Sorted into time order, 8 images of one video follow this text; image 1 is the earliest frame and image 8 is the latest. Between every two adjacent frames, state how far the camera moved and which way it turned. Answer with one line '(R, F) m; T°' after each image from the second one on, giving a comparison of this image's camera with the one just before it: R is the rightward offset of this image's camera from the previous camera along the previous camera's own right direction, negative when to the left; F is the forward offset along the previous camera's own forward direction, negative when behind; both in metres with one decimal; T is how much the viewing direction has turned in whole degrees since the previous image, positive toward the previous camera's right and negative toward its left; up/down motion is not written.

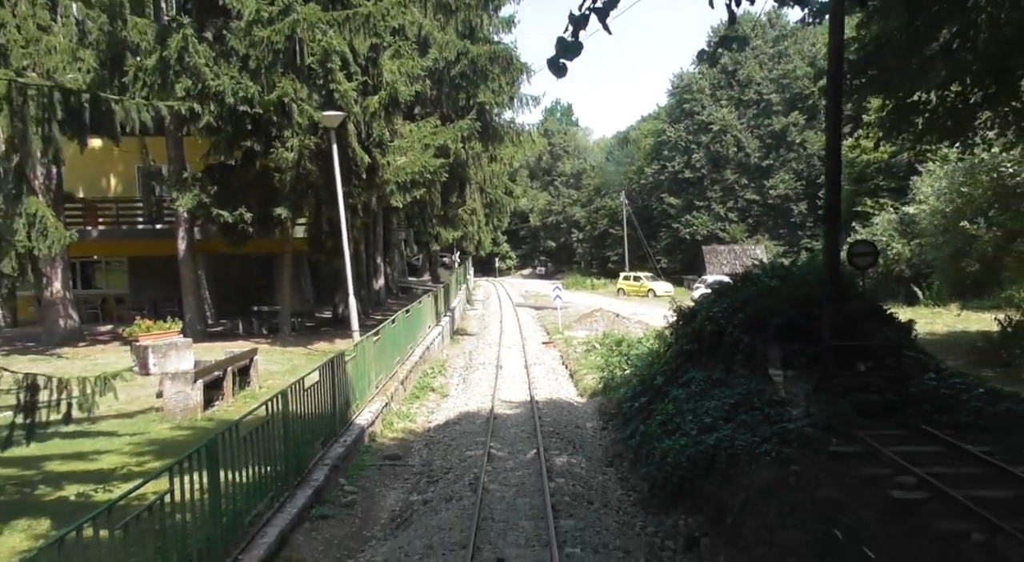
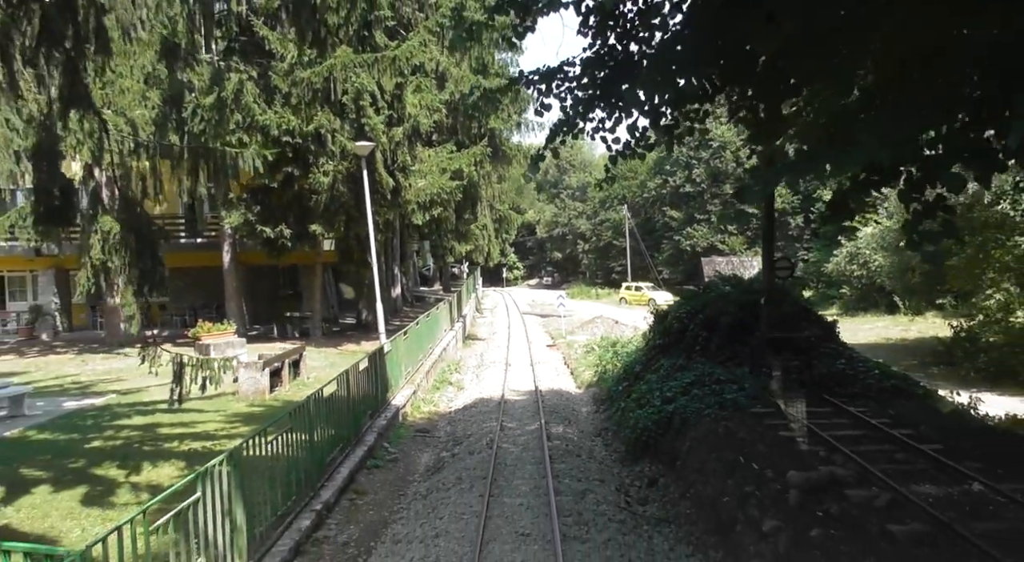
(0.0, -2.9) m; -1°
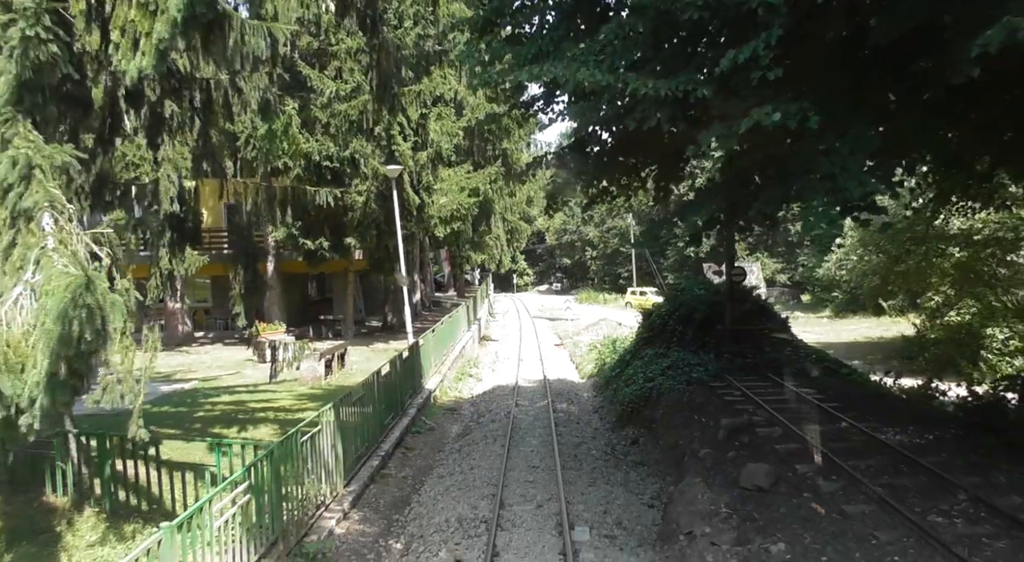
(0.0, -3.2) m; -1°
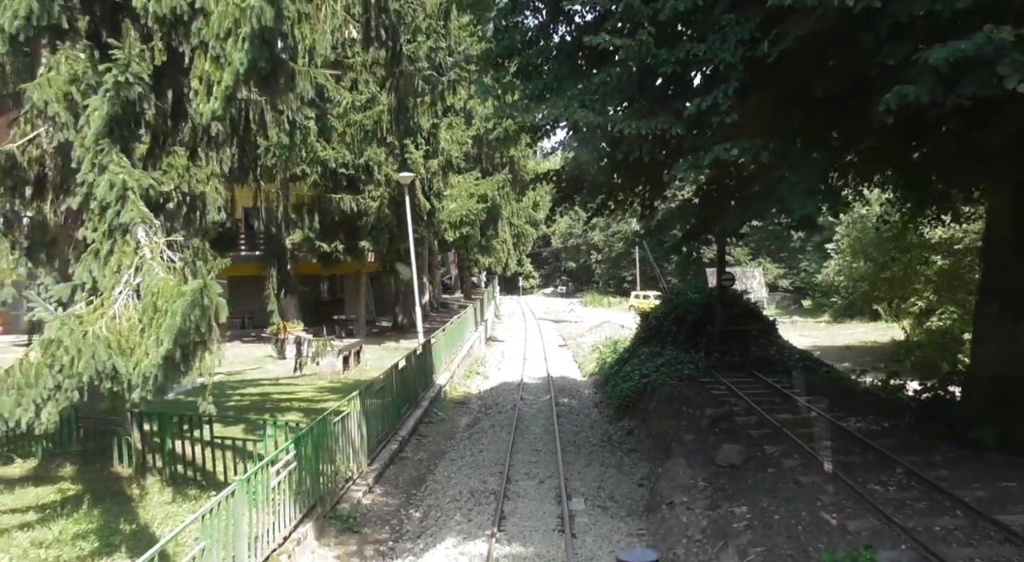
(0.0, -1.3) m; 0°
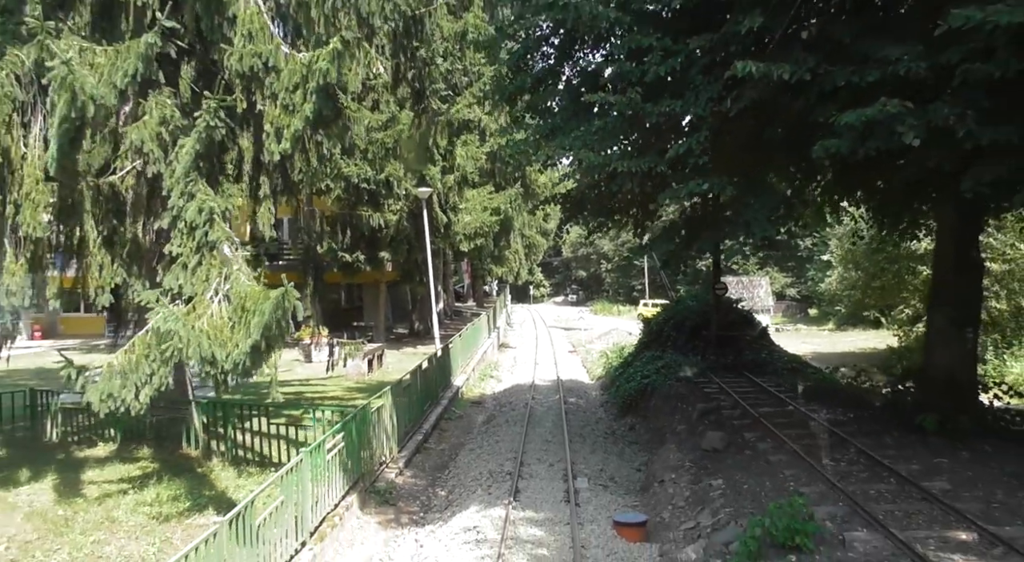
(0.0, -1.6) m; -1°
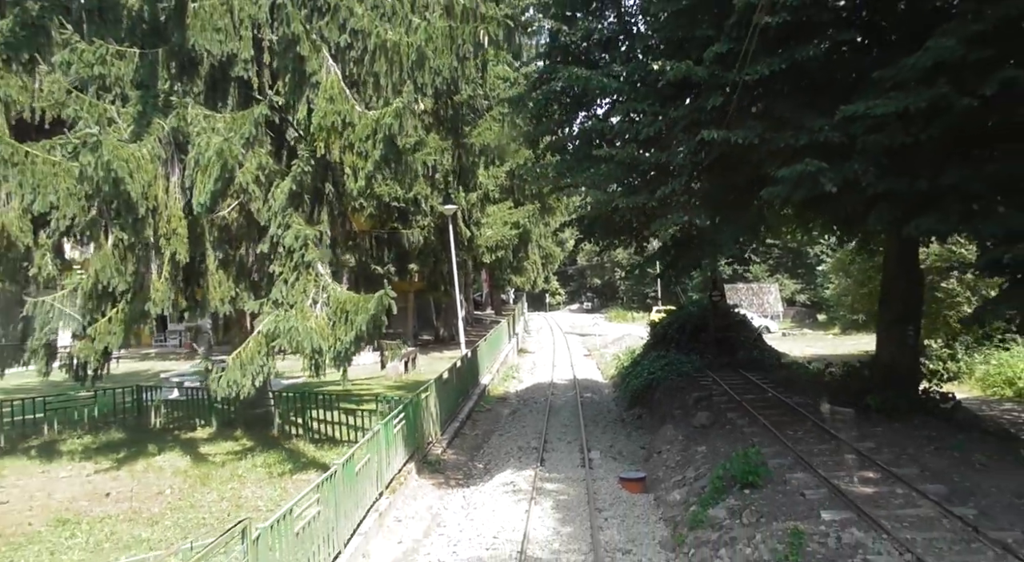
(-0.2, -2.6) m; -1°
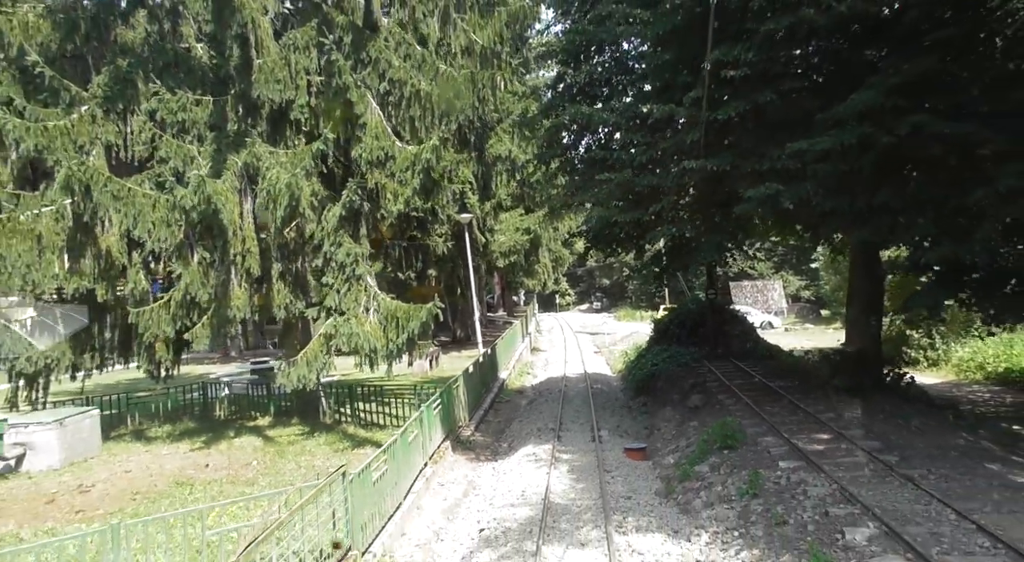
(-0.2, -2.3) m; -1°
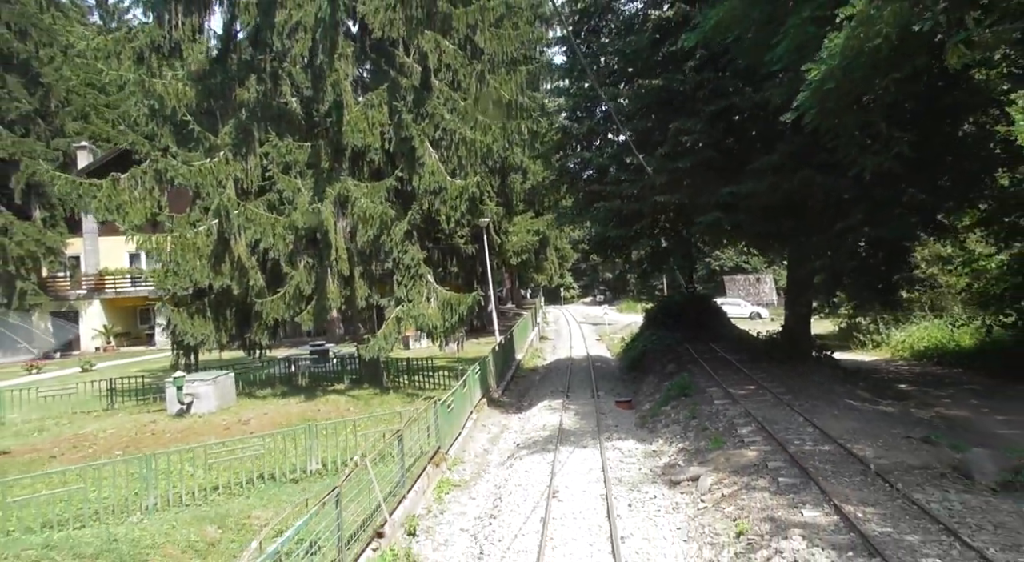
(-0.5, -5.1) m; 0°
